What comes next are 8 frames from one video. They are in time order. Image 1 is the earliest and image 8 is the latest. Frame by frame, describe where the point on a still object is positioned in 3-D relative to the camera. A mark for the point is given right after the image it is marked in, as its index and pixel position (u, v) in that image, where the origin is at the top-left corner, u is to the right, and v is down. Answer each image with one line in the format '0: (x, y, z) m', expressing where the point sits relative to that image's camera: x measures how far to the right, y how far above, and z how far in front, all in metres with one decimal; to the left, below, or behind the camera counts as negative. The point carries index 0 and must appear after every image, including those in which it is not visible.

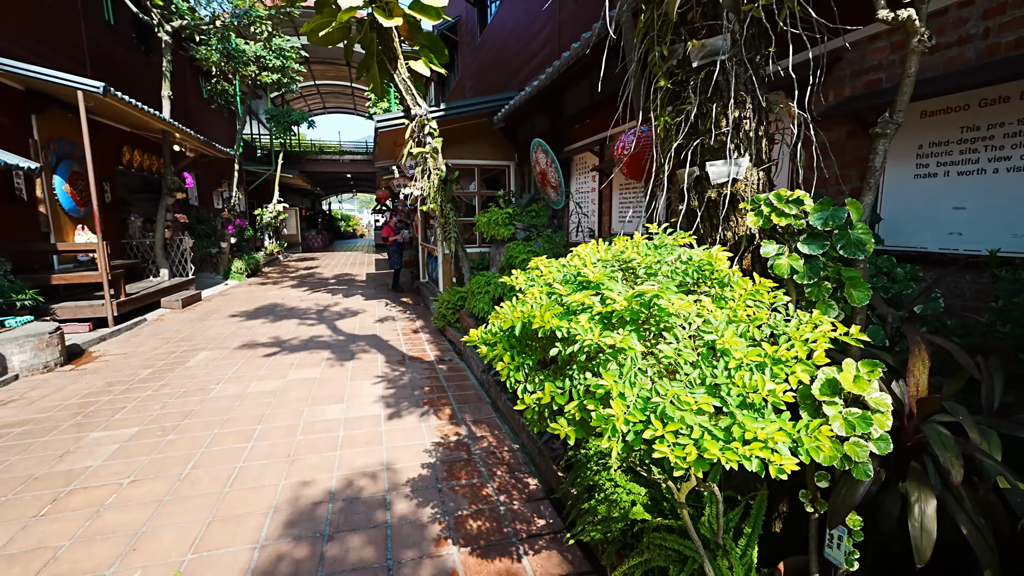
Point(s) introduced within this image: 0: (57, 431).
0: (-3.3, -1.0, +3.4) m
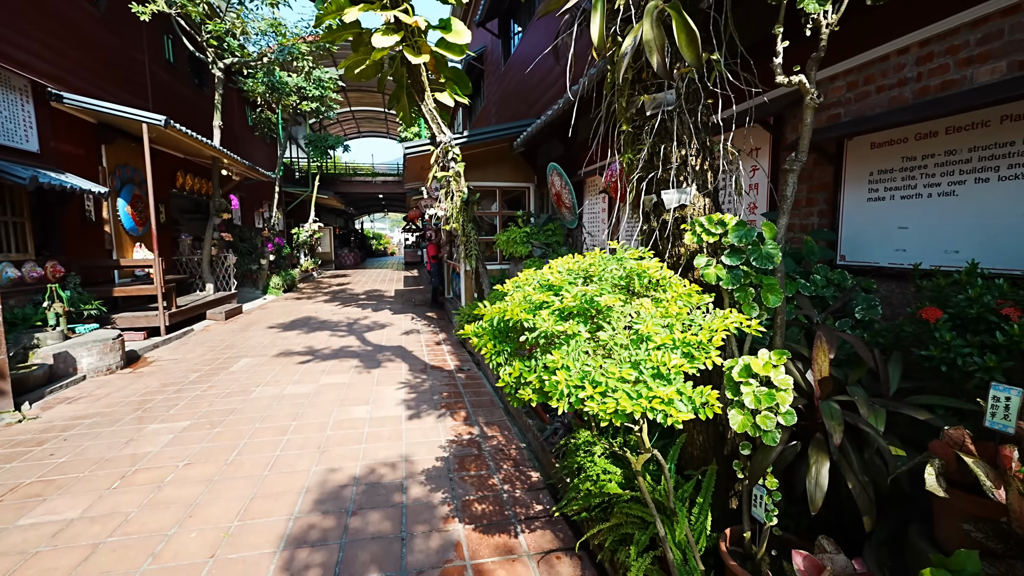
0: (-3.2, -1.1, +3.9) m
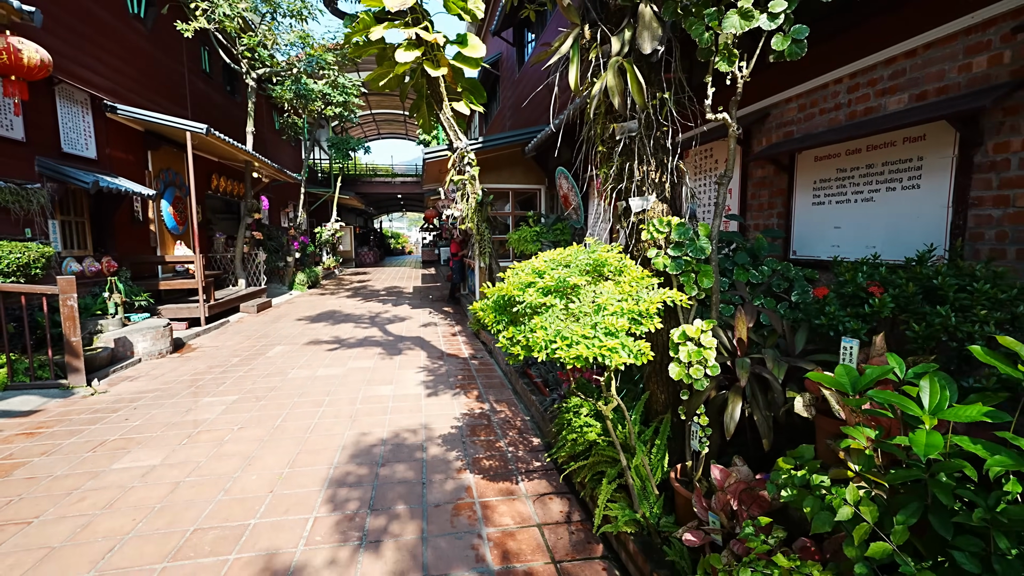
0: (-3.1, -1.0, +4.5) m
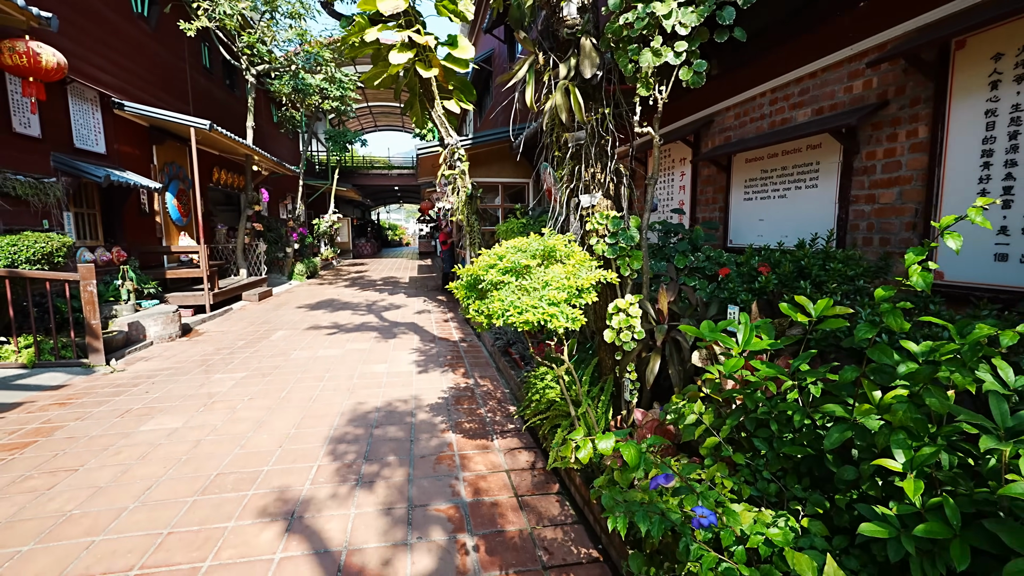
0: (-3.3, -0.9, +4.9) m
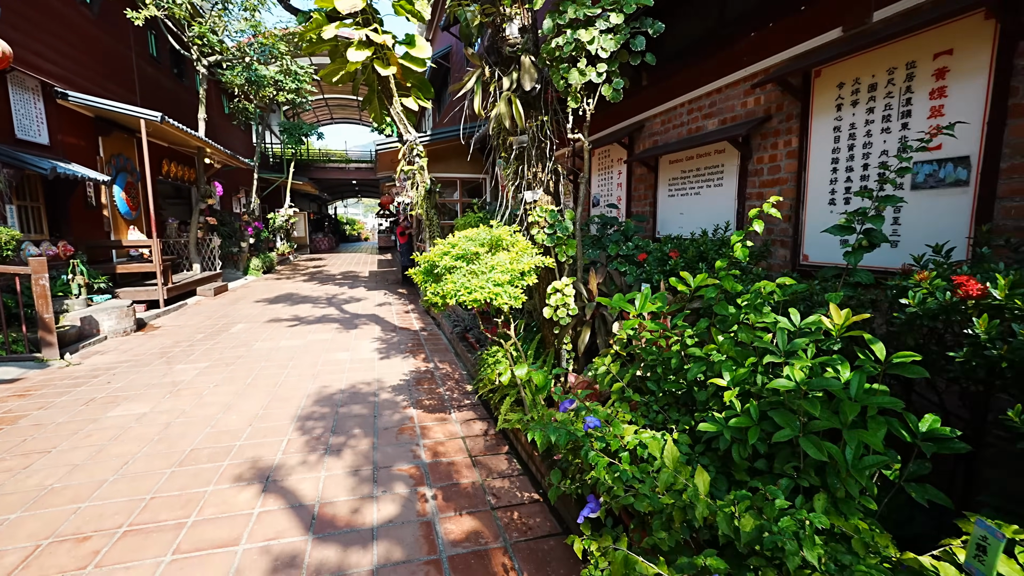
0: (-3.8, -0.8, +5.0) m
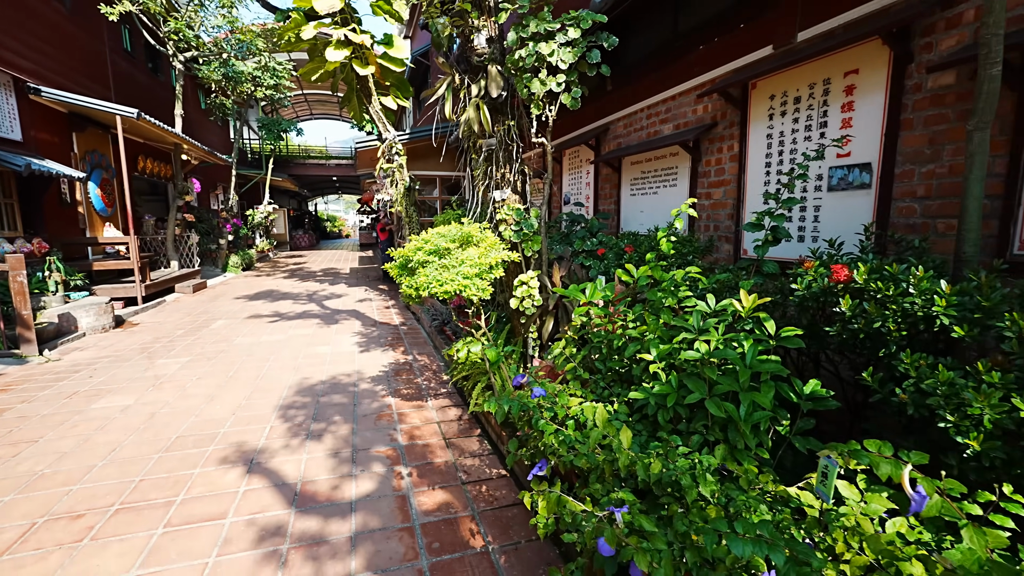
0: (-4.0, -0.8, +5.0) m
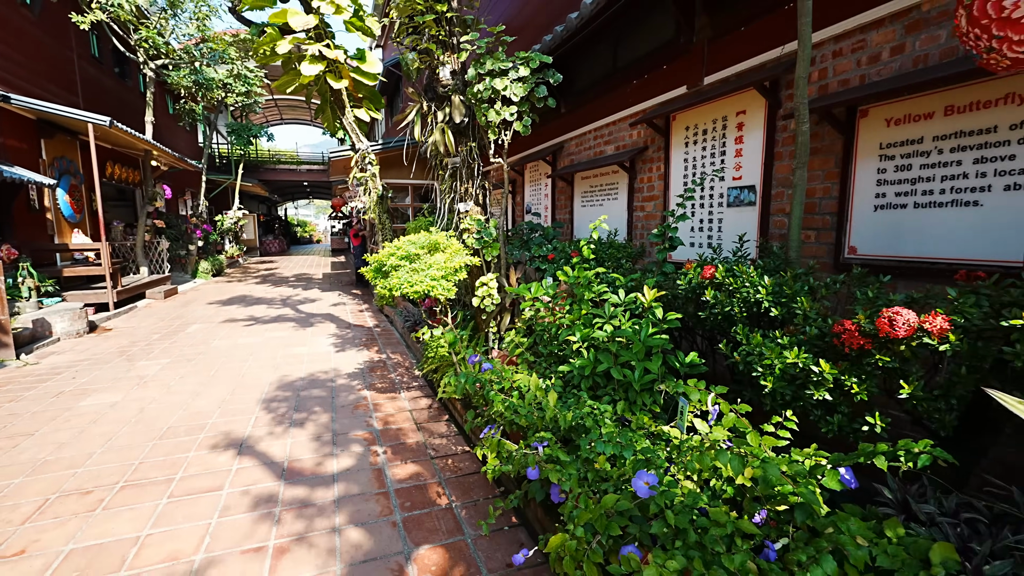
0: (-4.4, -0.8, +5.2) m
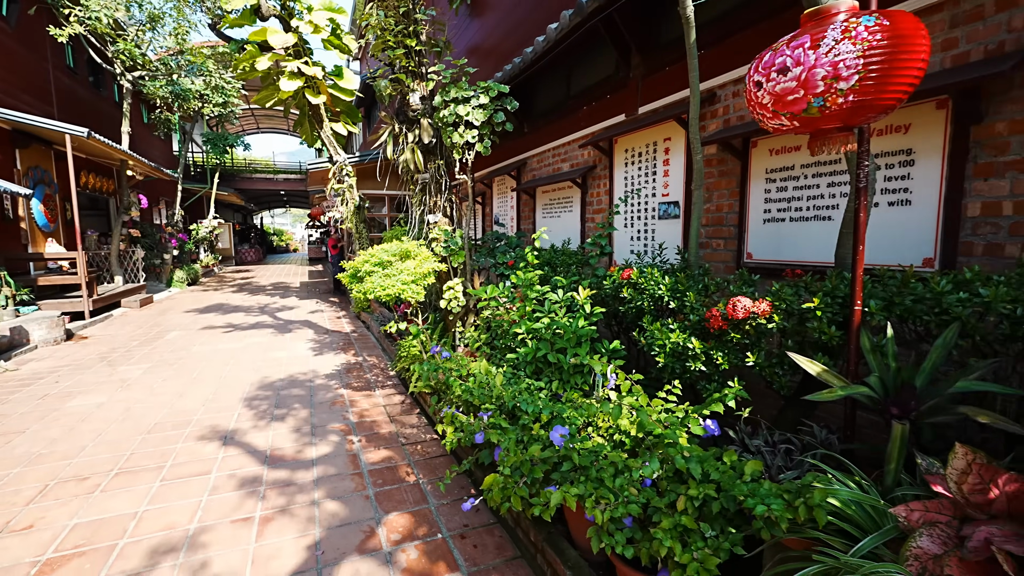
0: (-4.8, -0.9, +5.4) m
